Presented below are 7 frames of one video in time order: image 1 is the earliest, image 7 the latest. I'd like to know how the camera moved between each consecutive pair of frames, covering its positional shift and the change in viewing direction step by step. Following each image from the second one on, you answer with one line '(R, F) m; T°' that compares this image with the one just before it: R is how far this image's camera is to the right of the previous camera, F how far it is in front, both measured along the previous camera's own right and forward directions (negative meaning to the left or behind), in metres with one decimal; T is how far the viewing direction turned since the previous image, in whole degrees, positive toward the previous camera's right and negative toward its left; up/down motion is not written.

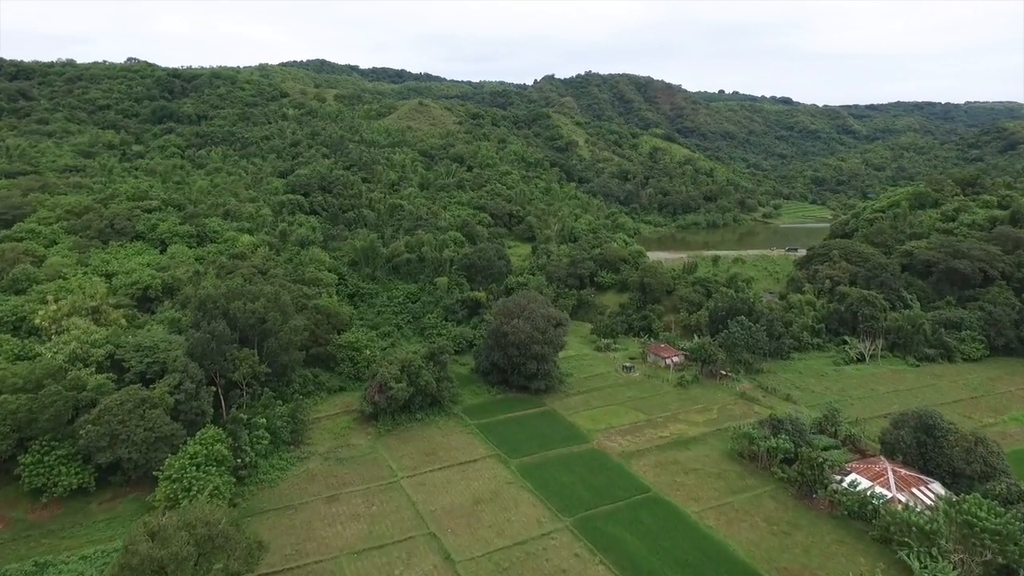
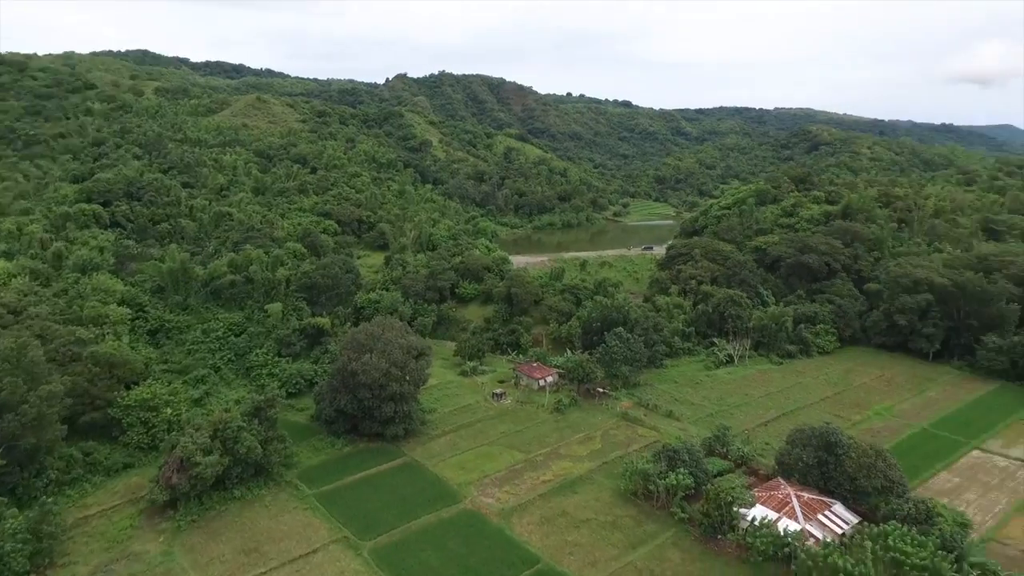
(+0.4, +3.6) m; +13°
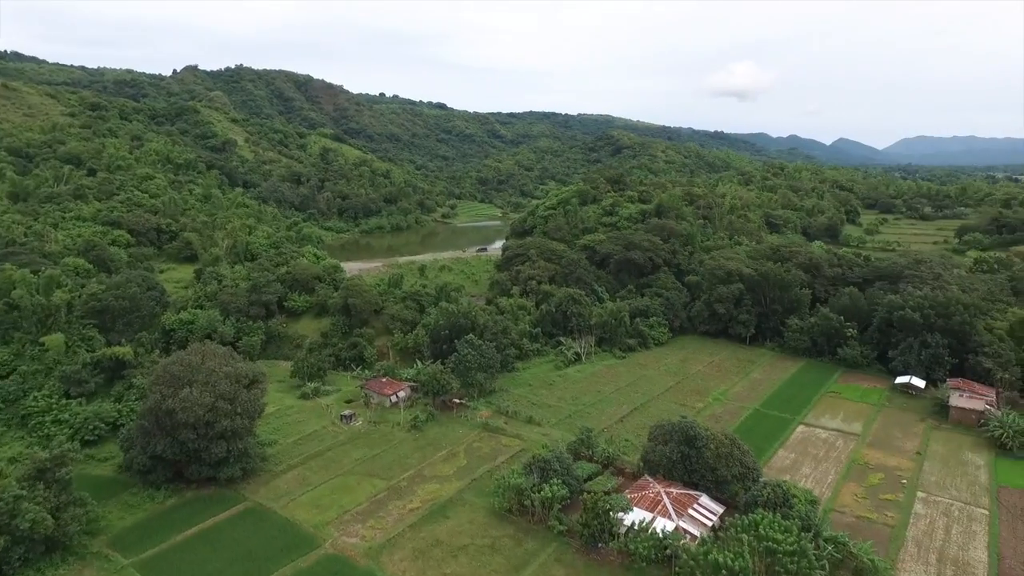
(-0.8, +1.4) m; +16°
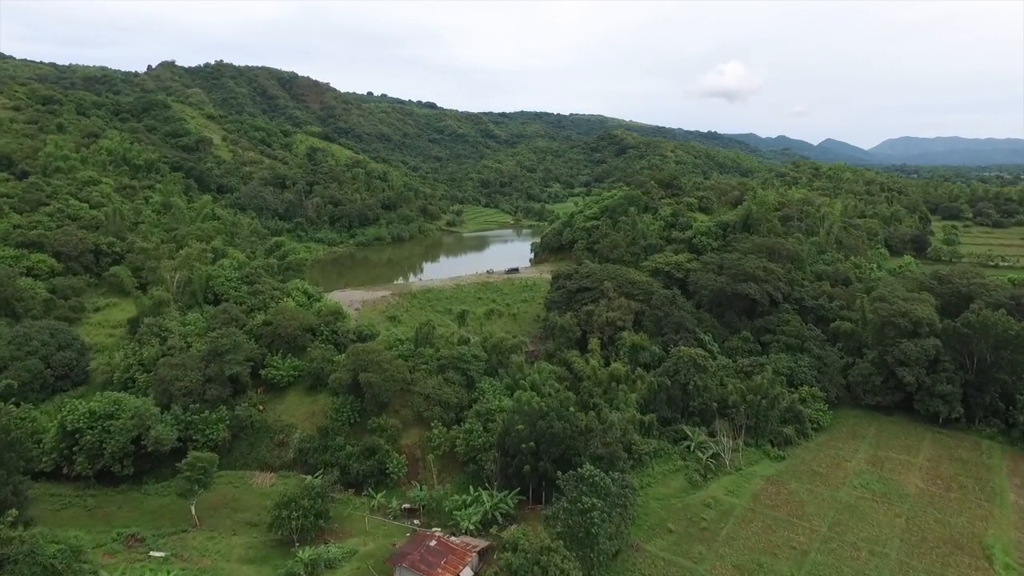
(-3.6, +10.7) m; +1°
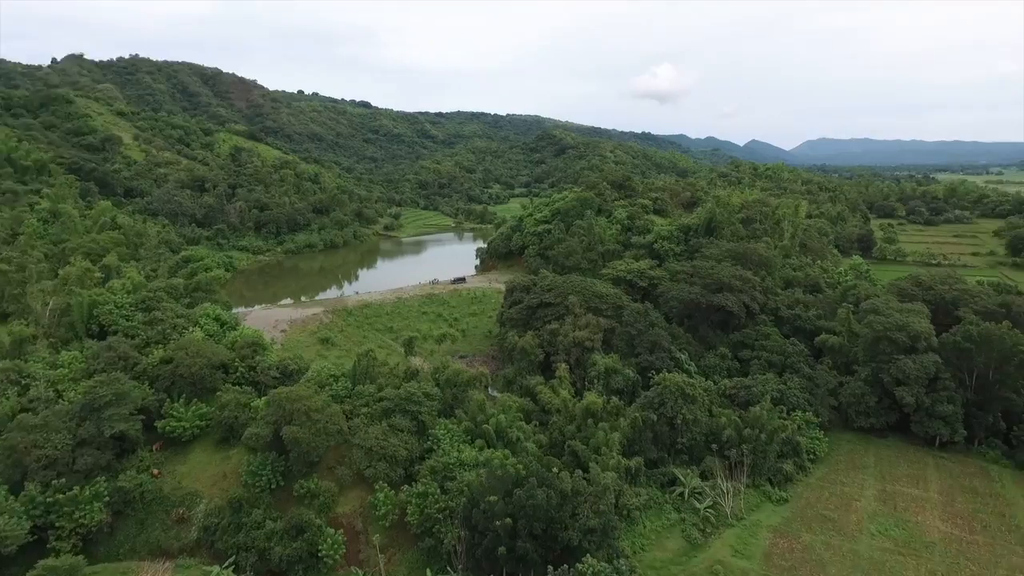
(-0.5, +3.4) m; +6°
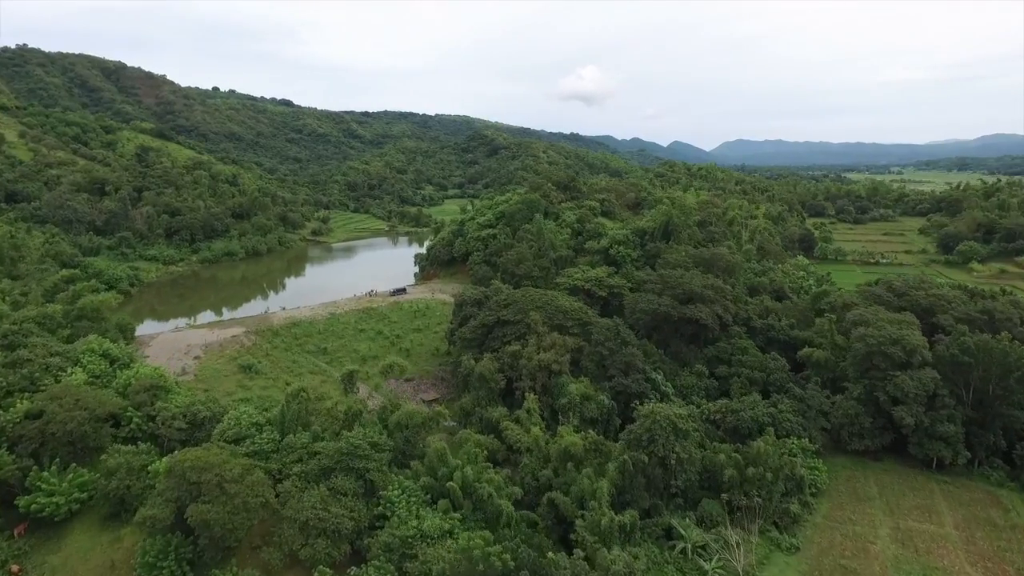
(-0.8, +3.0) m; +6°
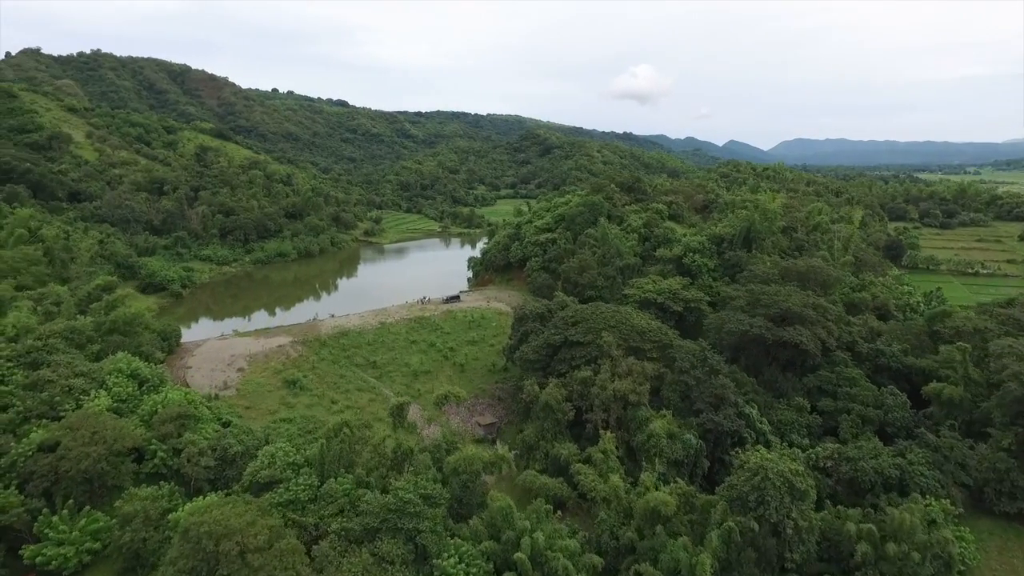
(-0.7, +2.5) m; -4°
